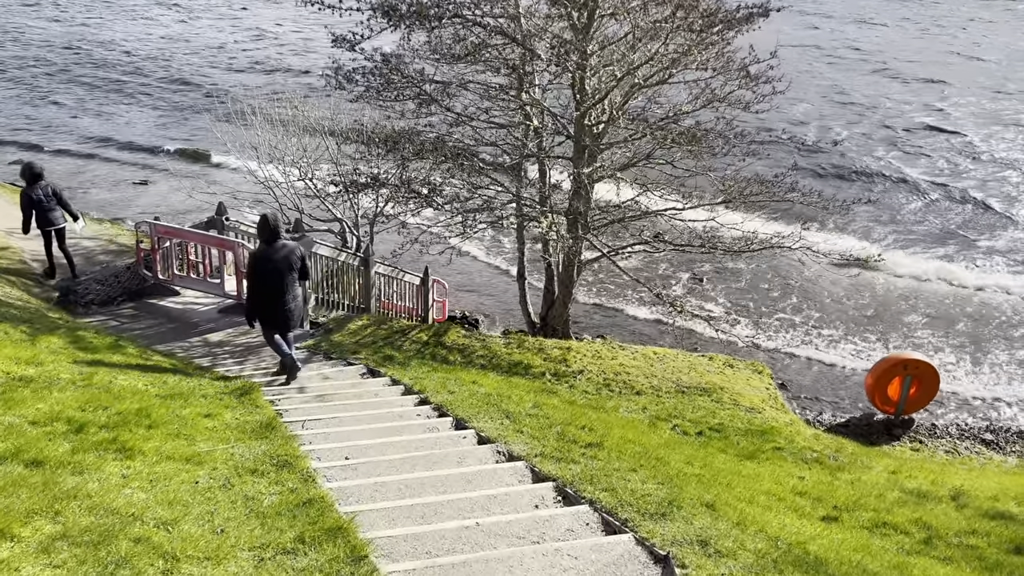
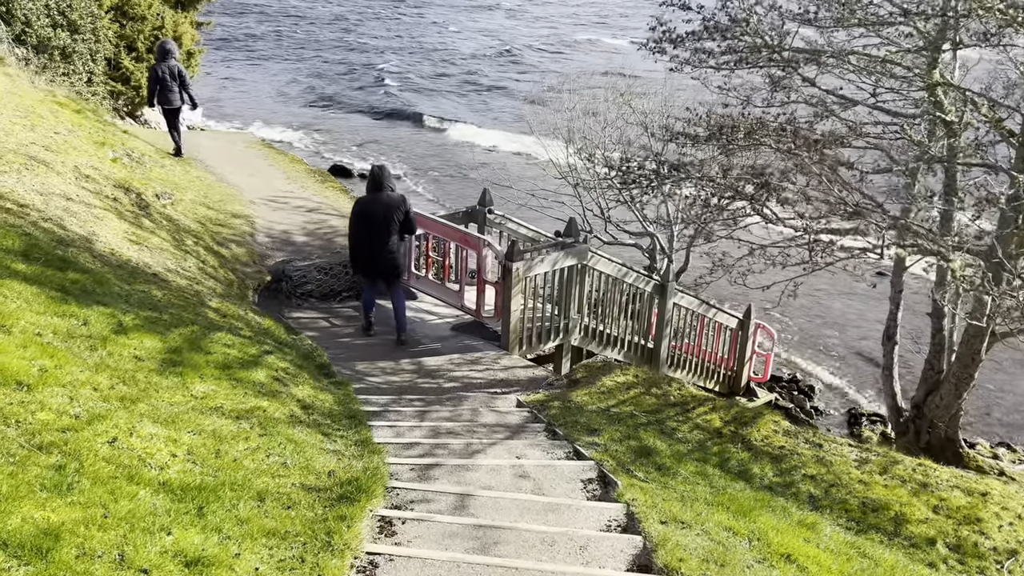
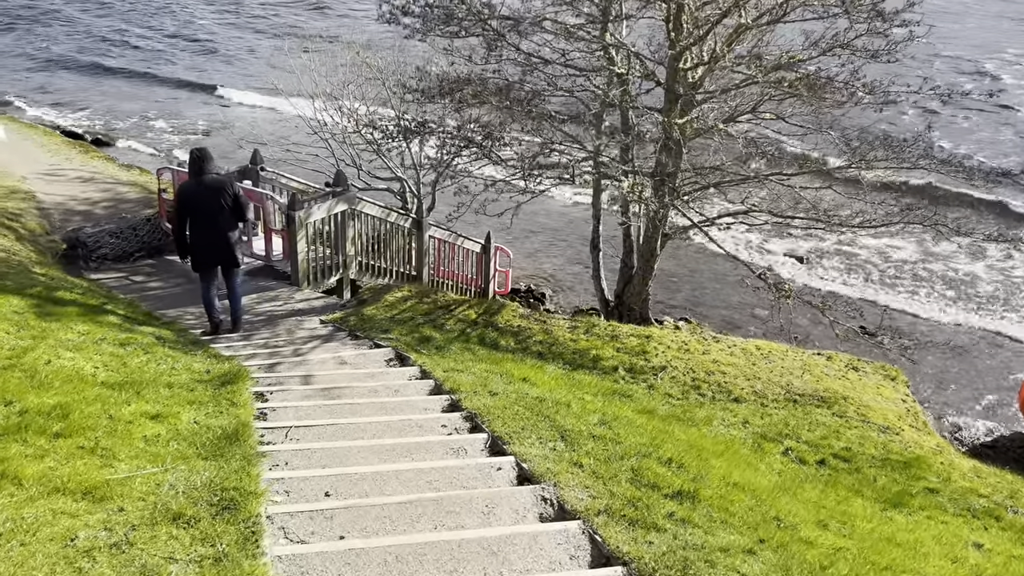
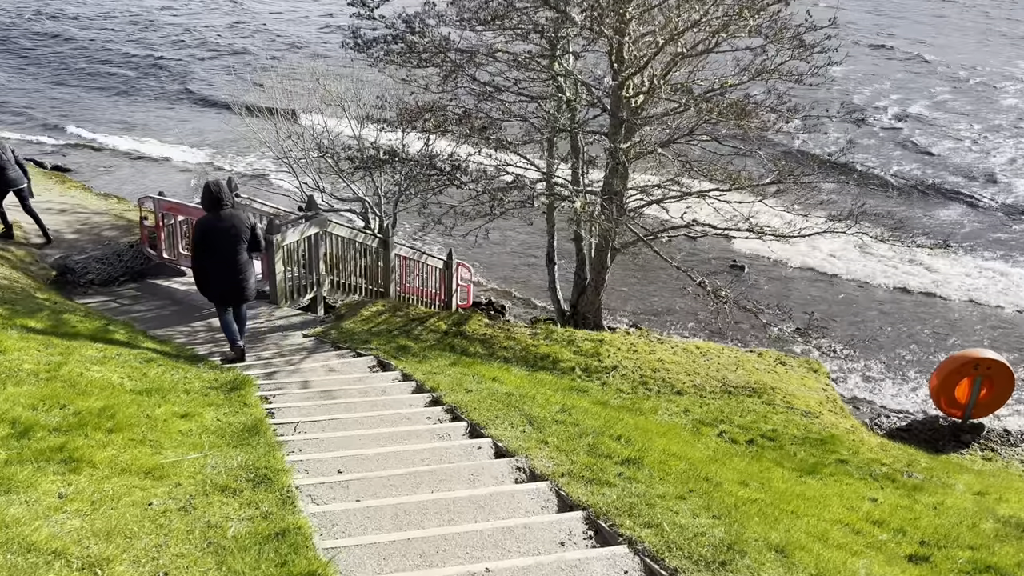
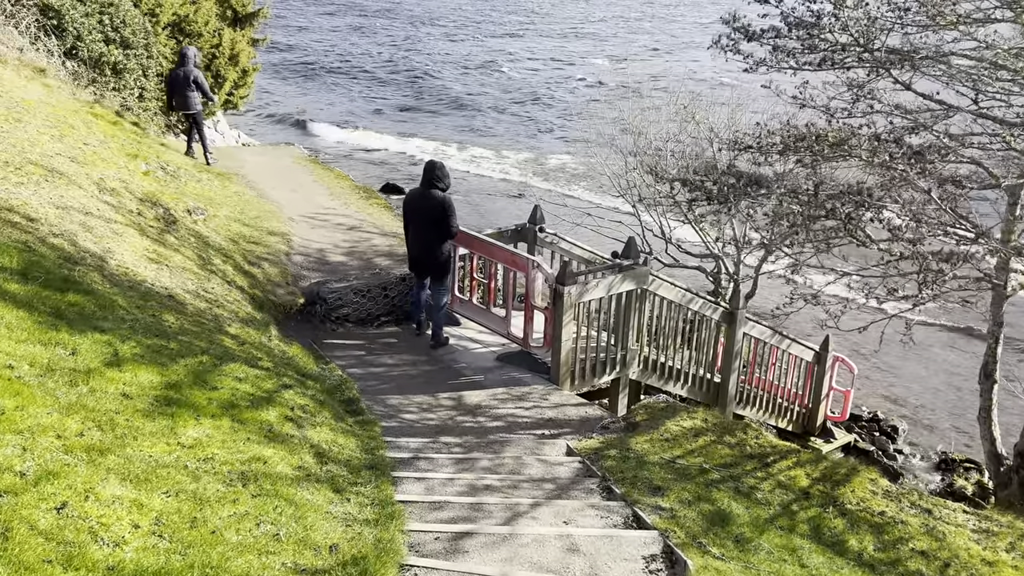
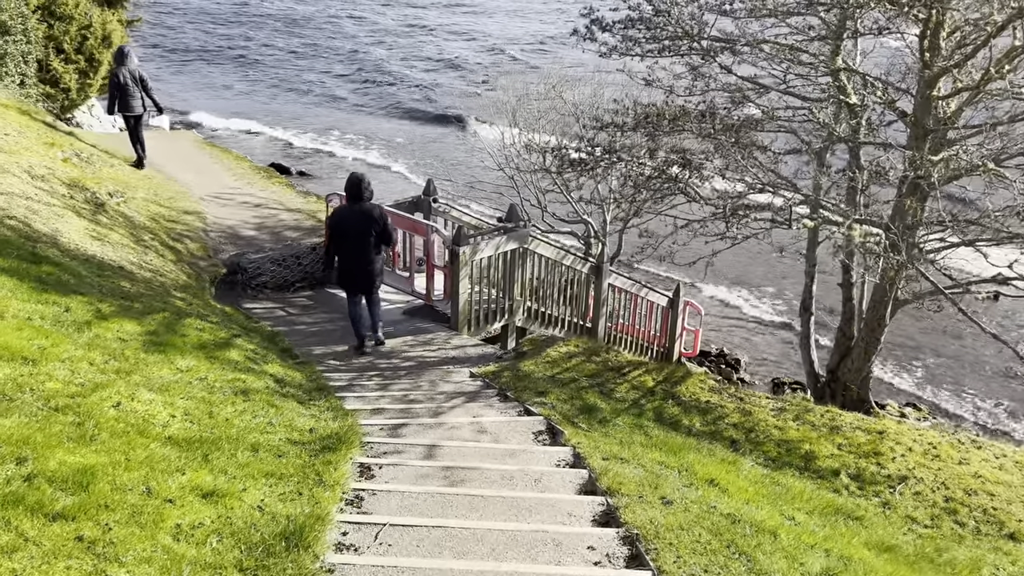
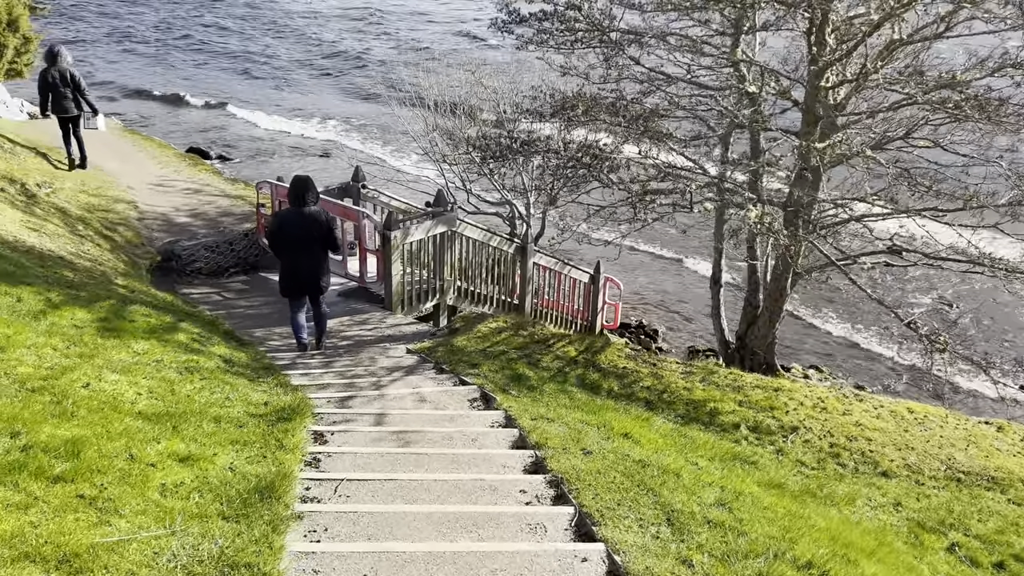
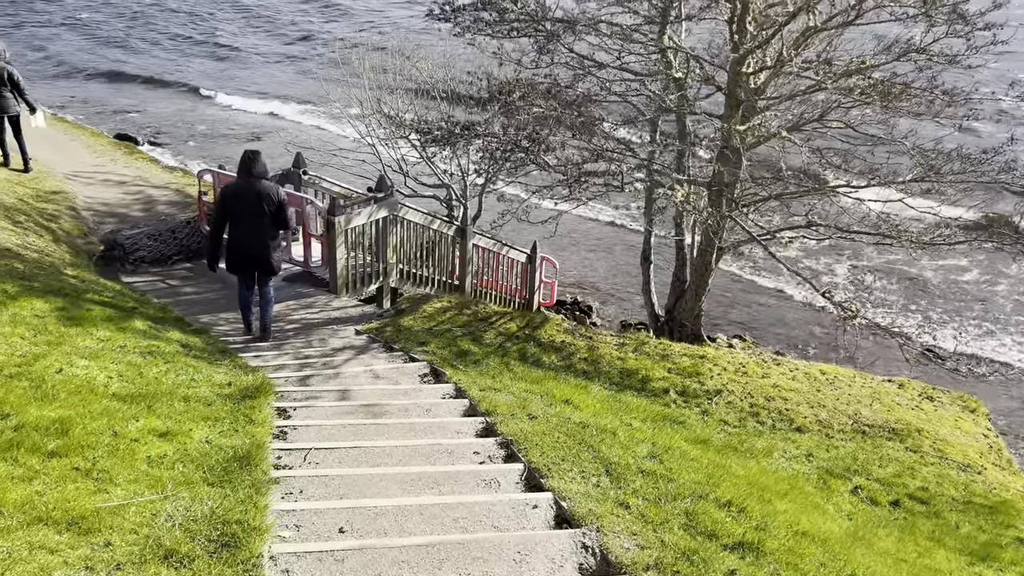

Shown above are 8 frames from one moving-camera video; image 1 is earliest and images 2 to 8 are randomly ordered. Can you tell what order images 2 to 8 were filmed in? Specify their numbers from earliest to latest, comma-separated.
4, 3, 8, 7, 6, 2, 5
